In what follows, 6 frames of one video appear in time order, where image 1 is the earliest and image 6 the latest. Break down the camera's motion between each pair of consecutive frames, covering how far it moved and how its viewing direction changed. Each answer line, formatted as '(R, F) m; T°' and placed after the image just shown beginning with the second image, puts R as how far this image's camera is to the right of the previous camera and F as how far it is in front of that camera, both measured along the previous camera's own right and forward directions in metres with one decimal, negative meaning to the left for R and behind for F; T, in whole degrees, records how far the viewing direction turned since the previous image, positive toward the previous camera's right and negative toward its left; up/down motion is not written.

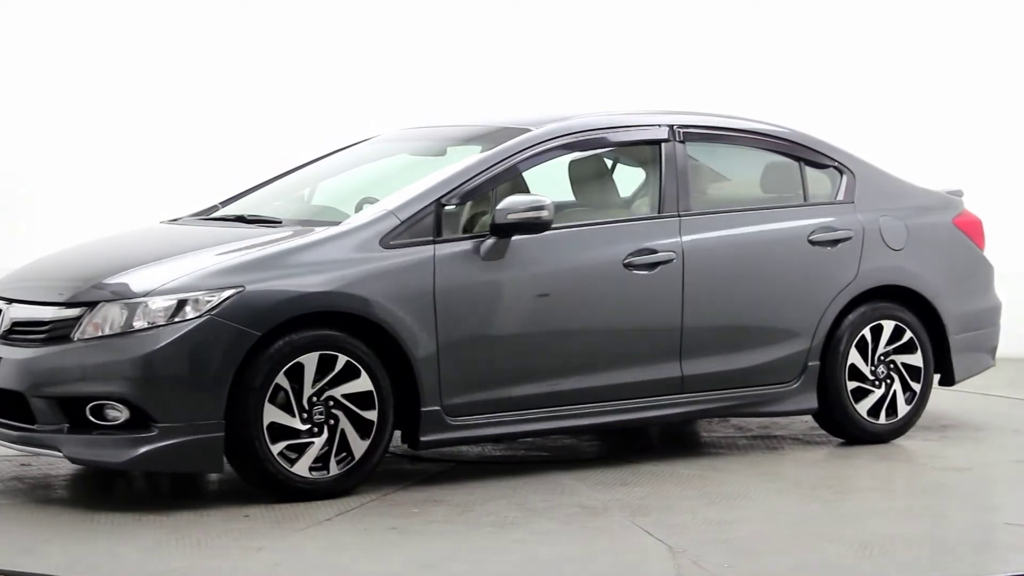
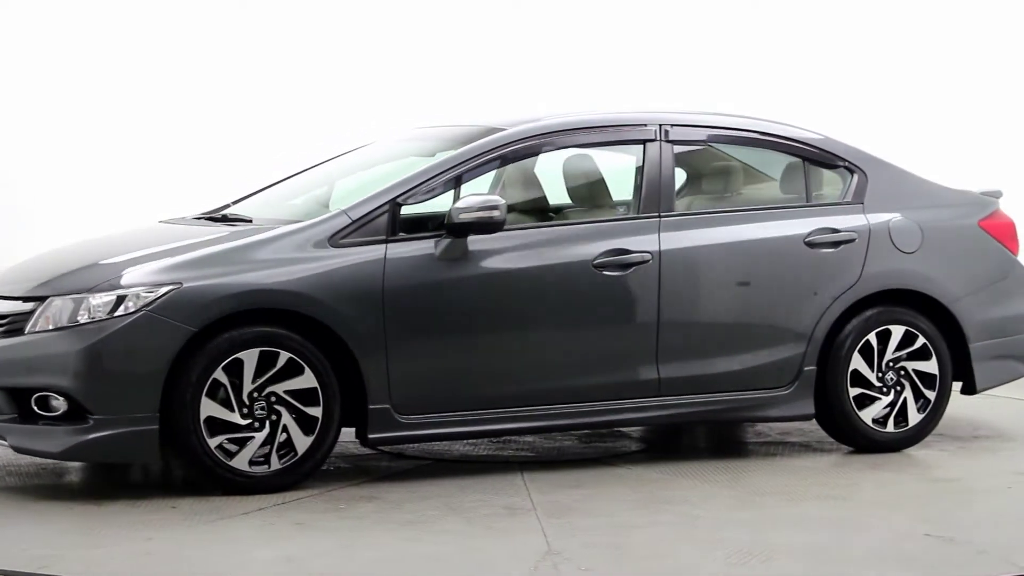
(+0.9, +0.1) m; -8°
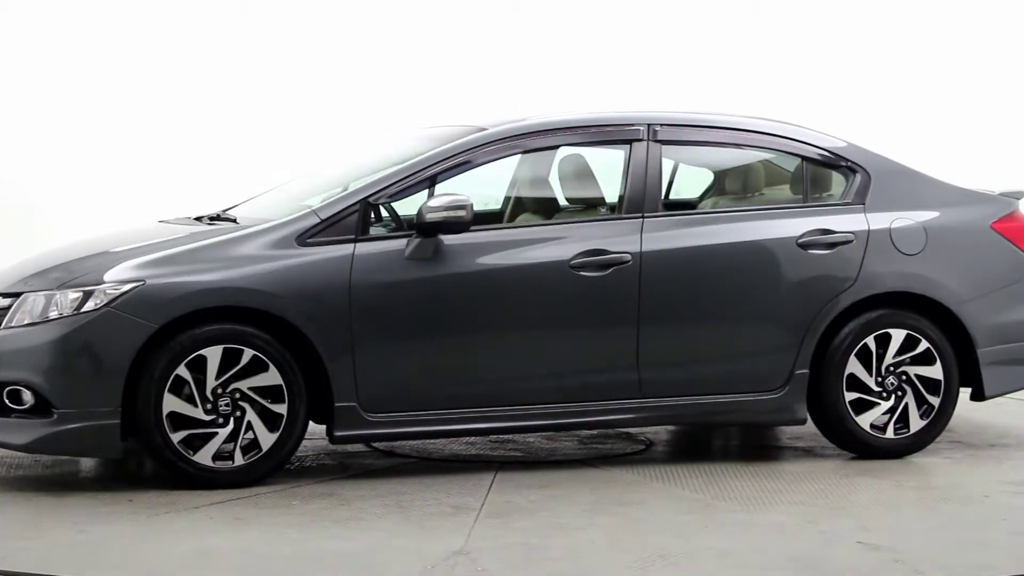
(+0.6, 0.0) m; -5°
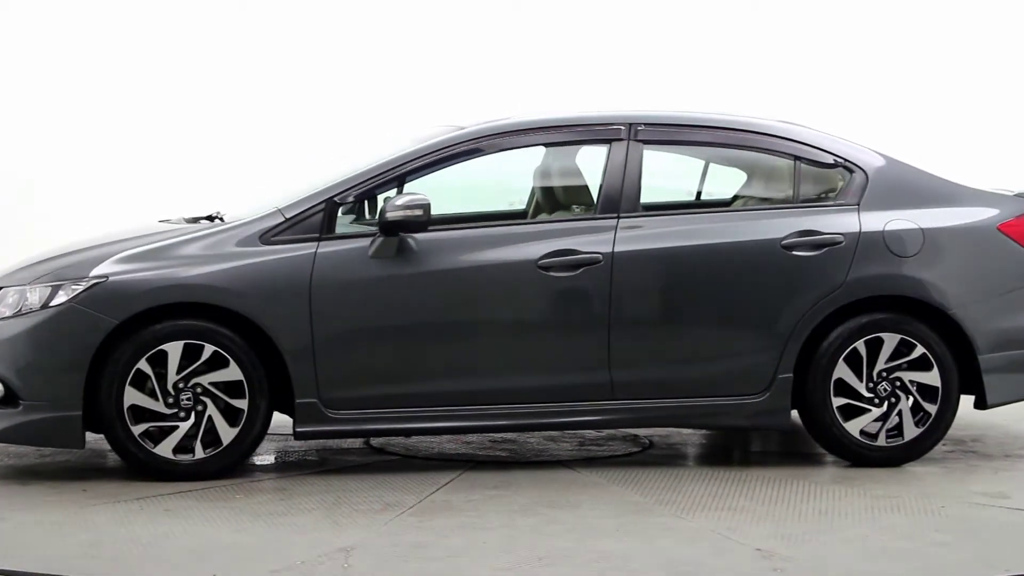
(+0.7, 0.0) m; -7°
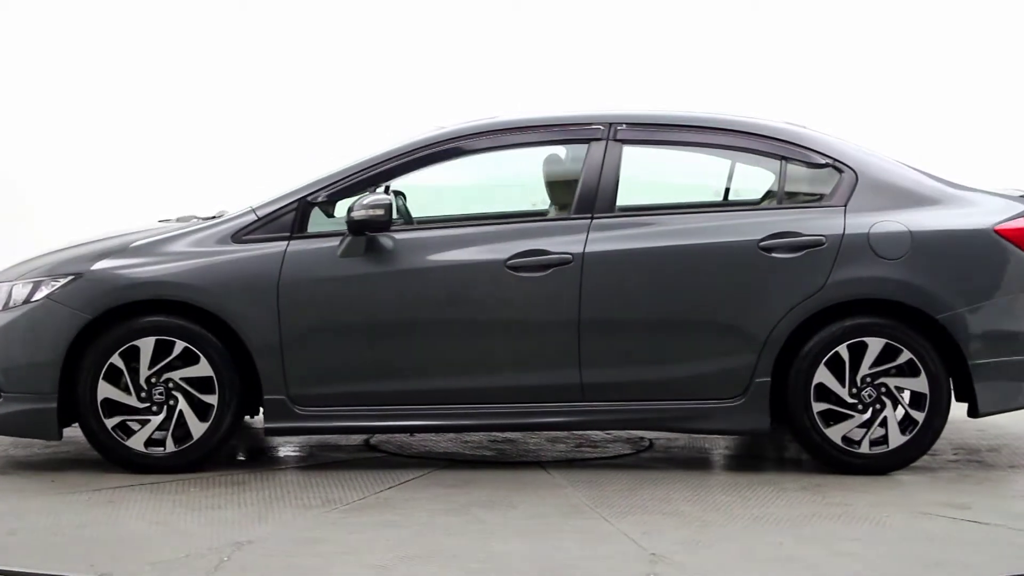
(+0.7, 0.0) m; -6°
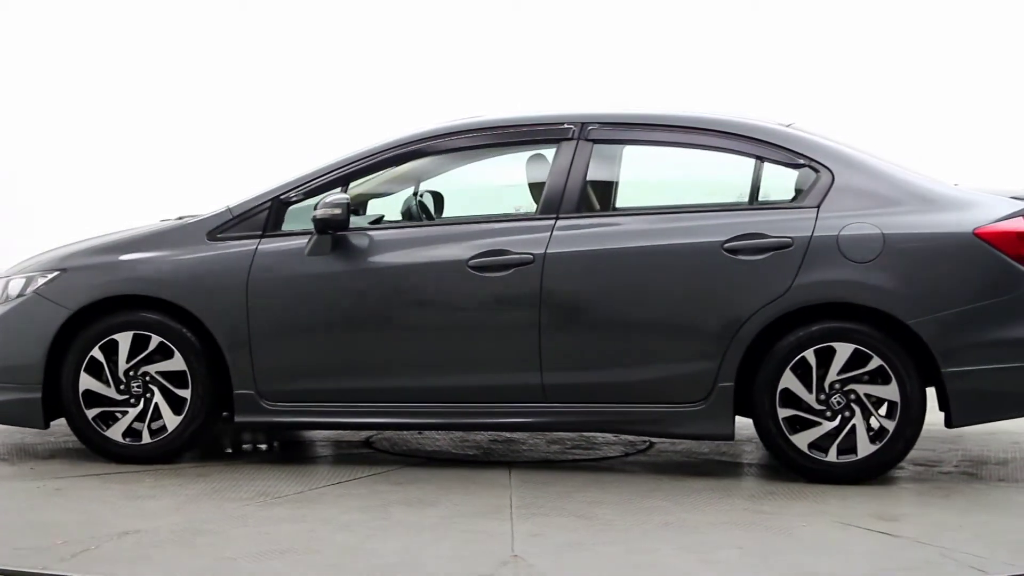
(+0.8, 0.0) m; -7°
